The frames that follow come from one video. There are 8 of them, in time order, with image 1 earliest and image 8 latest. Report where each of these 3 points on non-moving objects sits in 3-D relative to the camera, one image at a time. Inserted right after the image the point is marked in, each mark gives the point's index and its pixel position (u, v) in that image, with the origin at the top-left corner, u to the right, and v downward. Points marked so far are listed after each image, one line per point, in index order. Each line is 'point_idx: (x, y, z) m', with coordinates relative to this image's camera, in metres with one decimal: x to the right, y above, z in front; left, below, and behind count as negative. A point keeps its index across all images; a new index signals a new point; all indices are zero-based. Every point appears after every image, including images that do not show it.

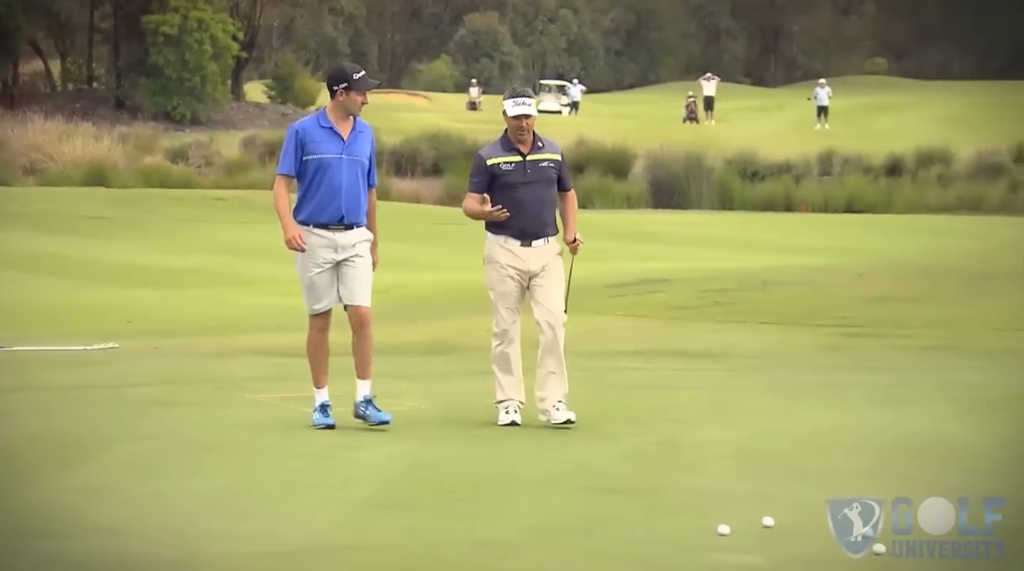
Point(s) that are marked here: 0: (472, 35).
0: (-0.2, +1.3, +6.6) m
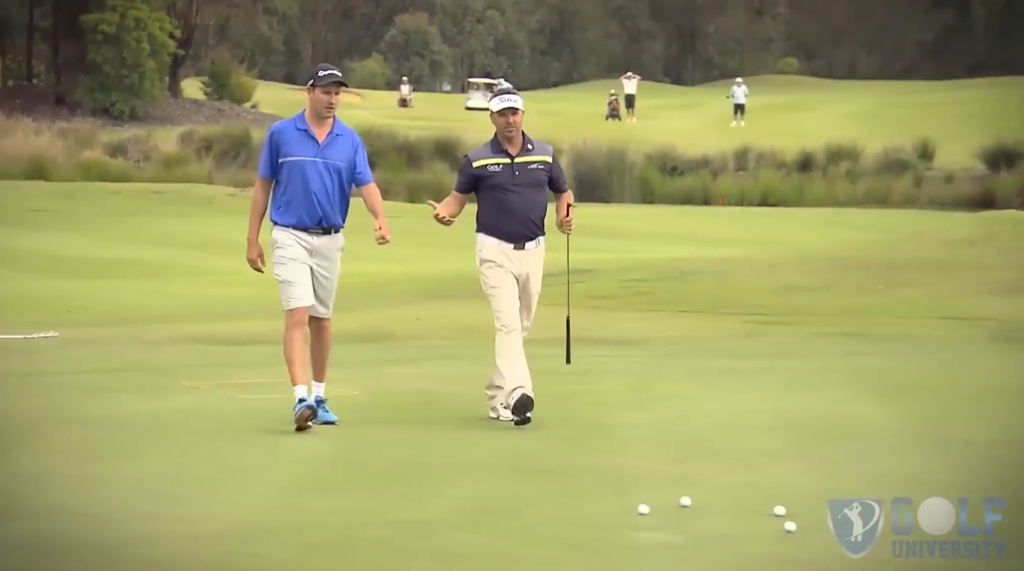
0: (-0.6, +1.3, +6.9) m
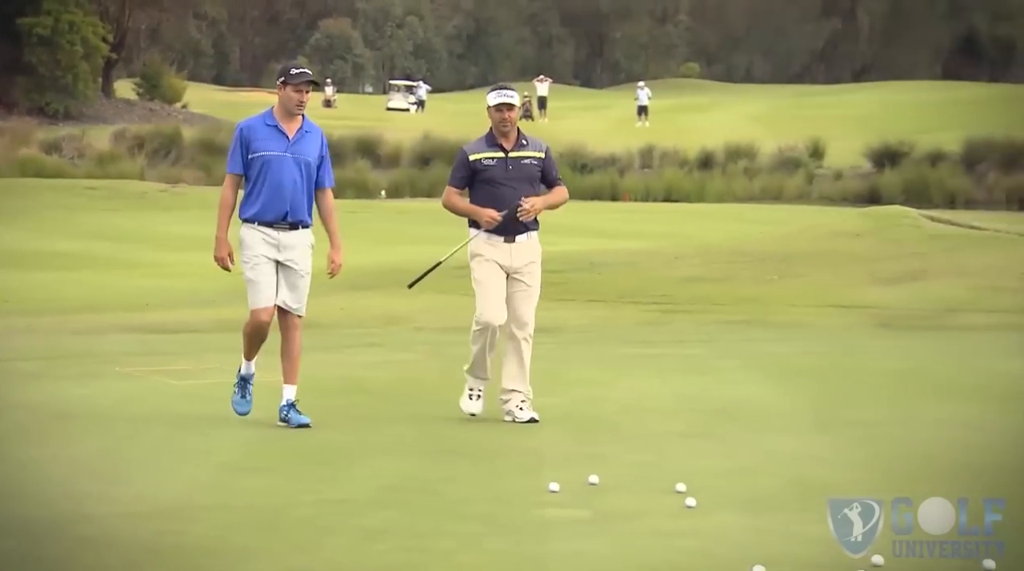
0: (-1.0, +1.4, +7.2) m
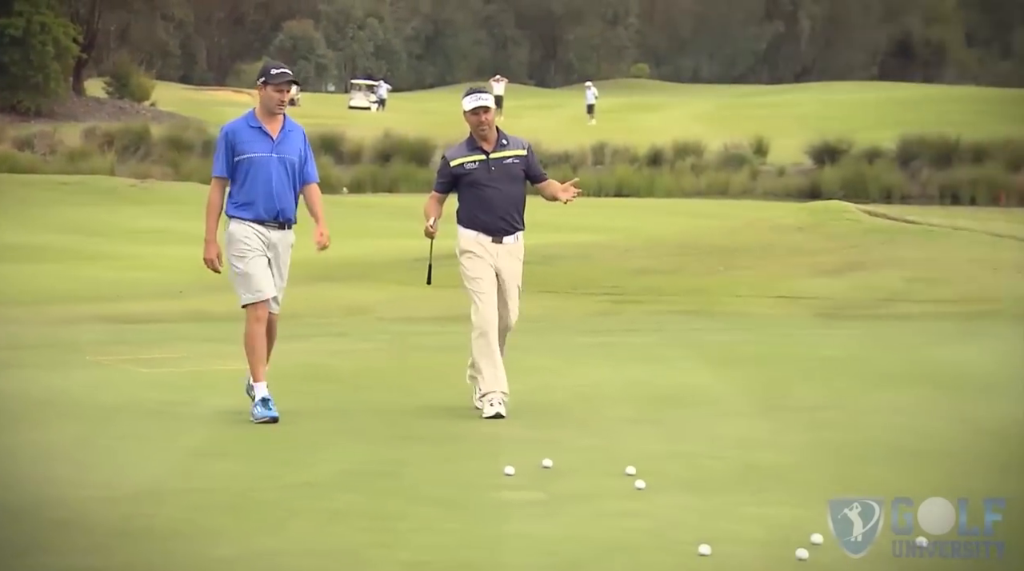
0: (-1.3, +1.4, +7.5) m
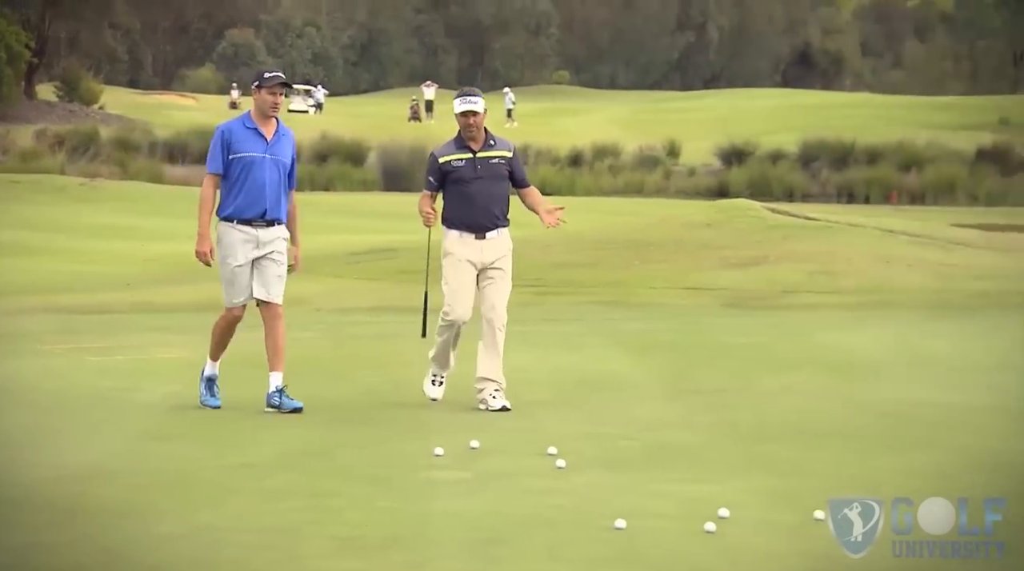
0: (-1.7, +1.5, +8.0) m
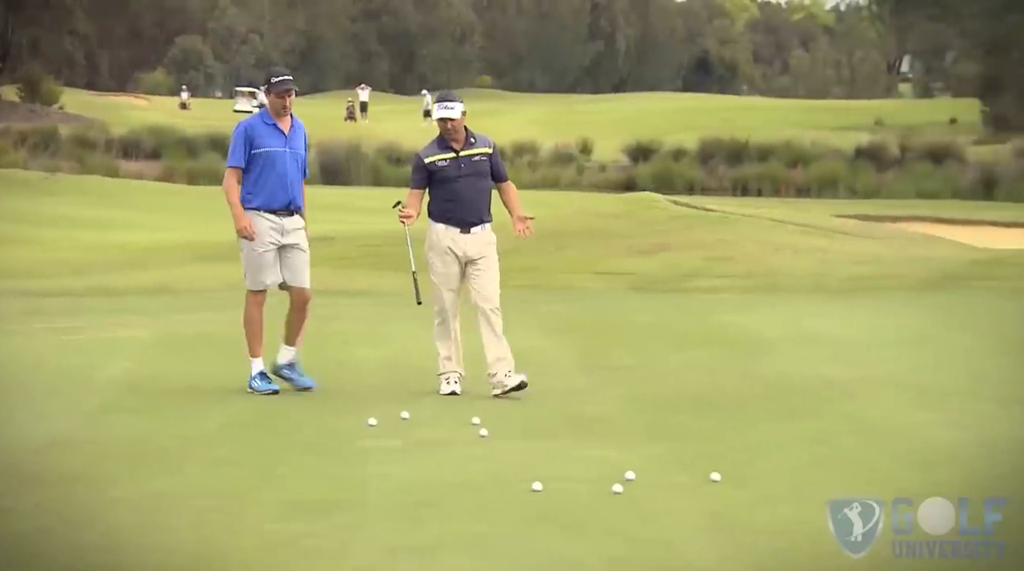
0: (-2.2, +1.6, +8.7) m
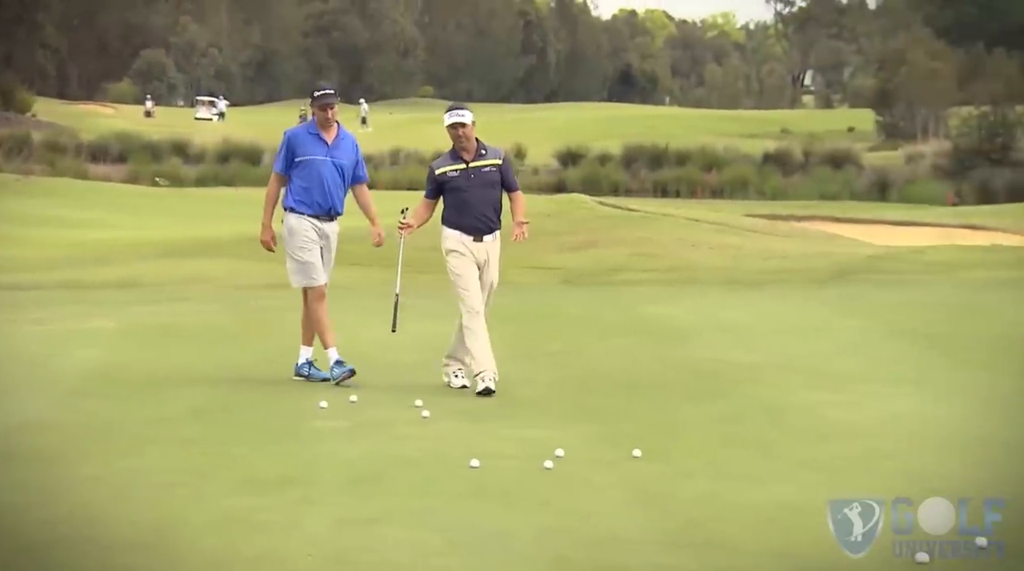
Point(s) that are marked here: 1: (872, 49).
0: (-2.7, +1.6, +9.4) m
1: (+2.5, +1.6, +8.9) m
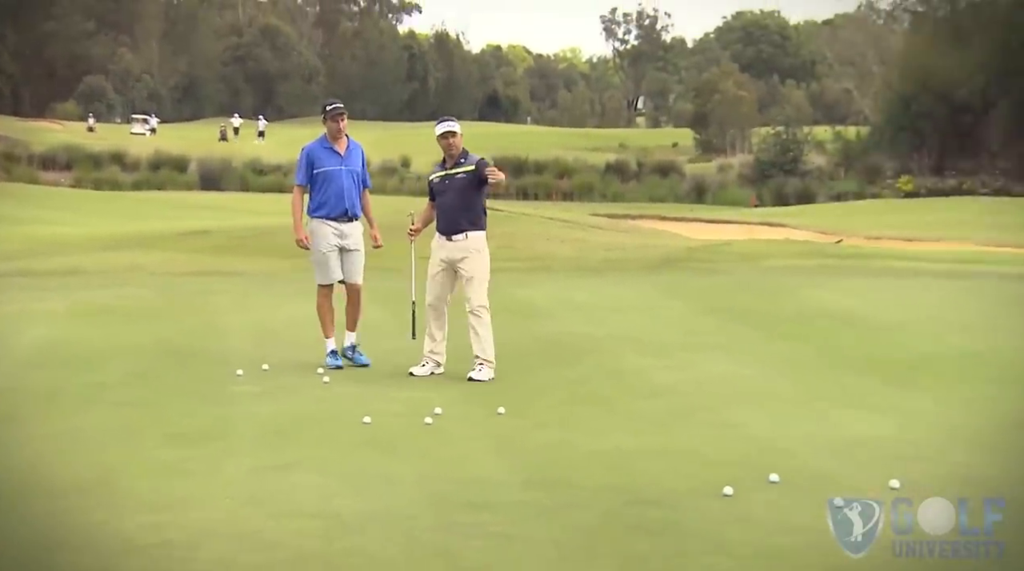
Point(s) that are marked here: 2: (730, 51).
0: (-3.7, +1.7, +11.1) m
1: (+1.5, +1.8, +11.0) m
2: (+1.8, +2.0, +10.9) m
